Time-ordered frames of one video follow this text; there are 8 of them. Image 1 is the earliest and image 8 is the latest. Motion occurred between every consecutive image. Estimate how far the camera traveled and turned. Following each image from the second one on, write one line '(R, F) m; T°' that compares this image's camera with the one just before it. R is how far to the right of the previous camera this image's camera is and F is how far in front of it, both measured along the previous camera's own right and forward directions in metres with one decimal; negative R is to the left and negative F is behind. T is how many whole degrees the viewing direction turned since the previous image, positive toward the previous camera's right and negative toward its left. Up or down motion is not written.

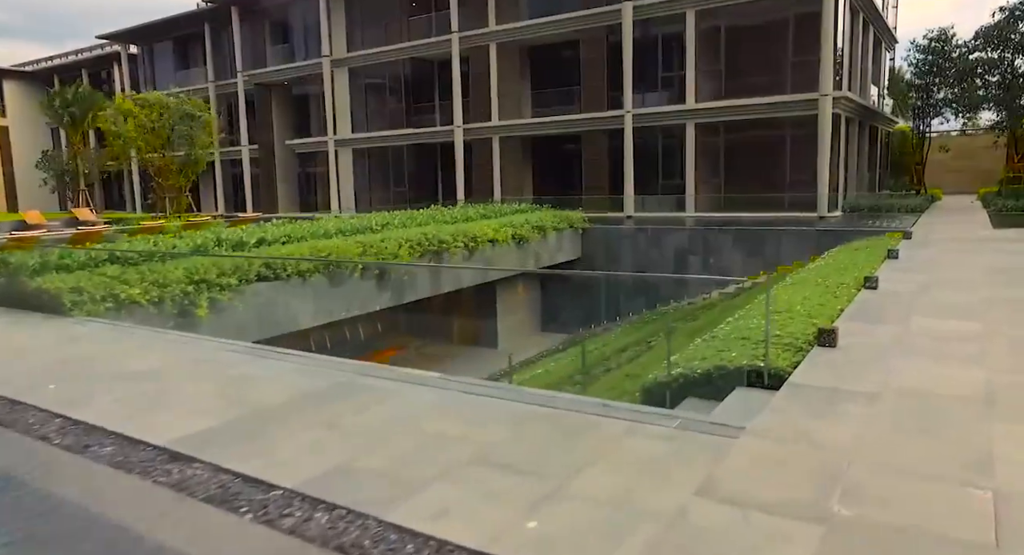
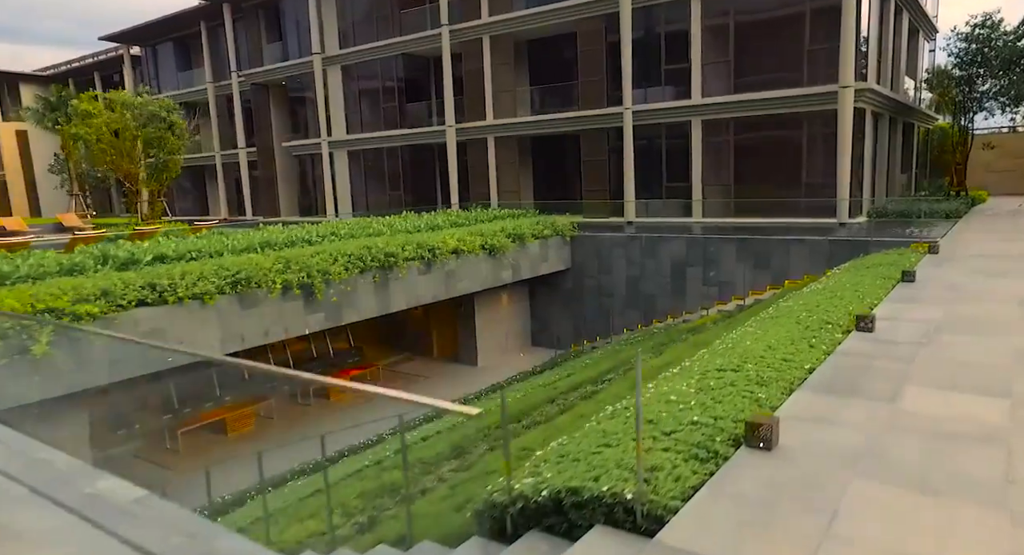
(+1.5, +2.1) m; -3°
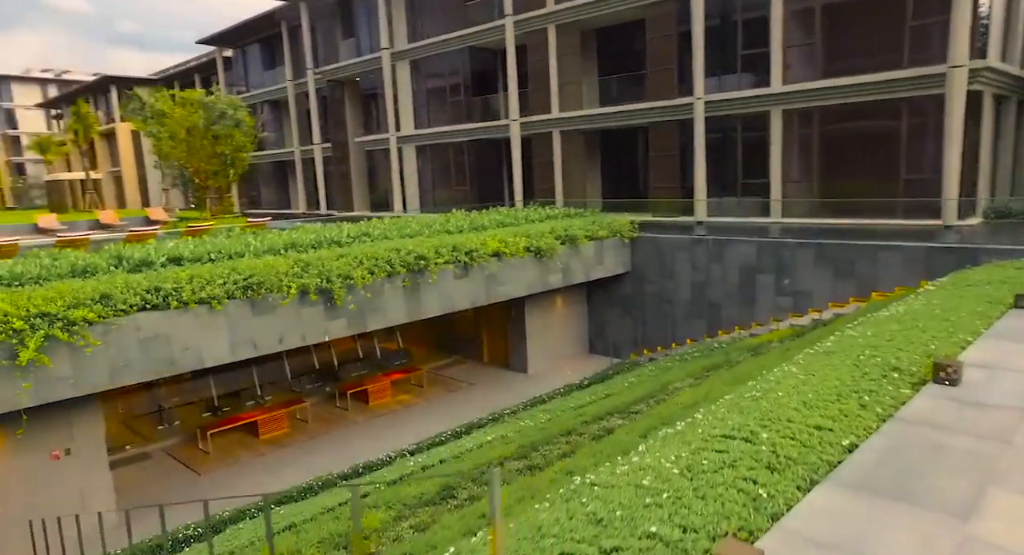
(+0.9, +1.2) m; -7°
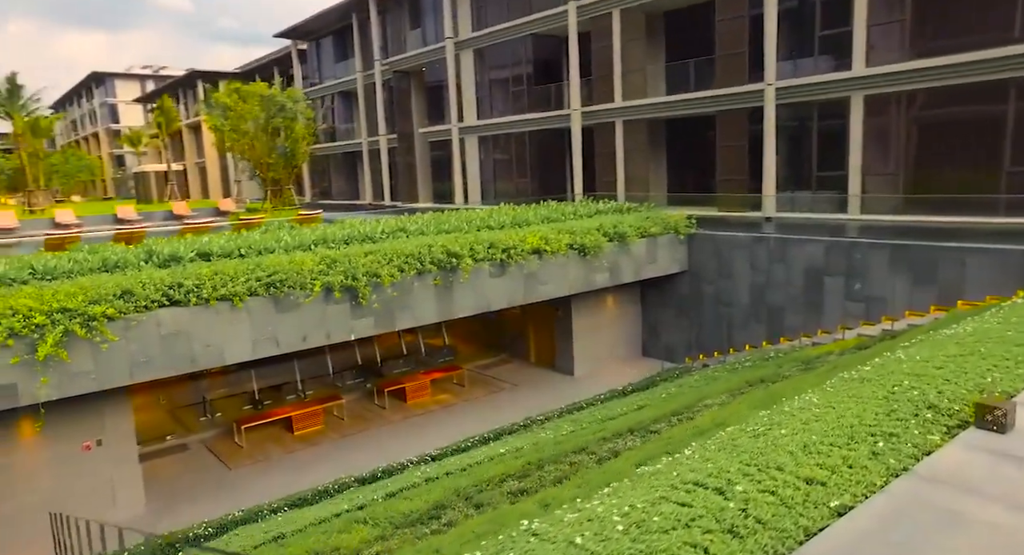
(+0.8, +0.6) m; -6°
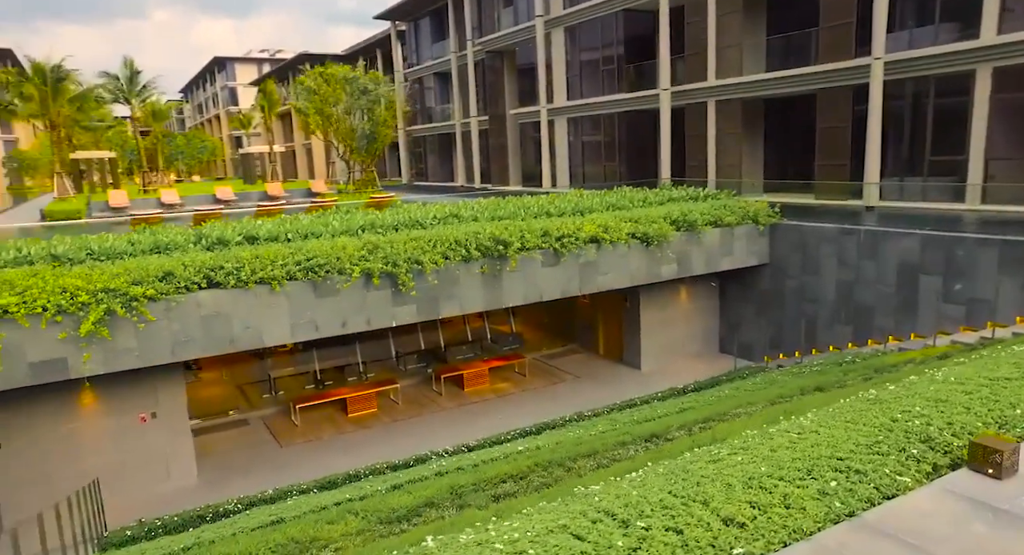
(+1.0, +0.5) m; -9°
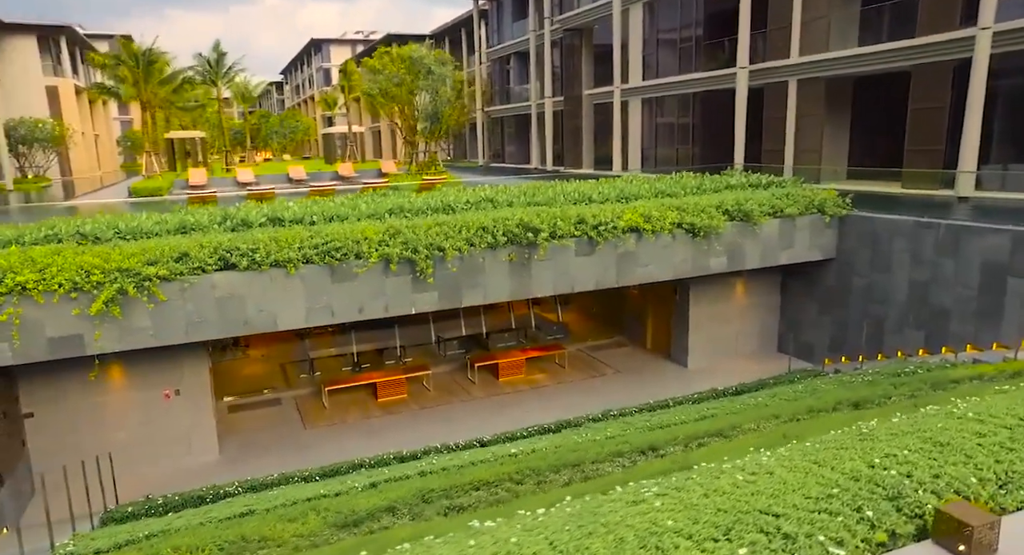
(+1.0, +0.6) m; -7°
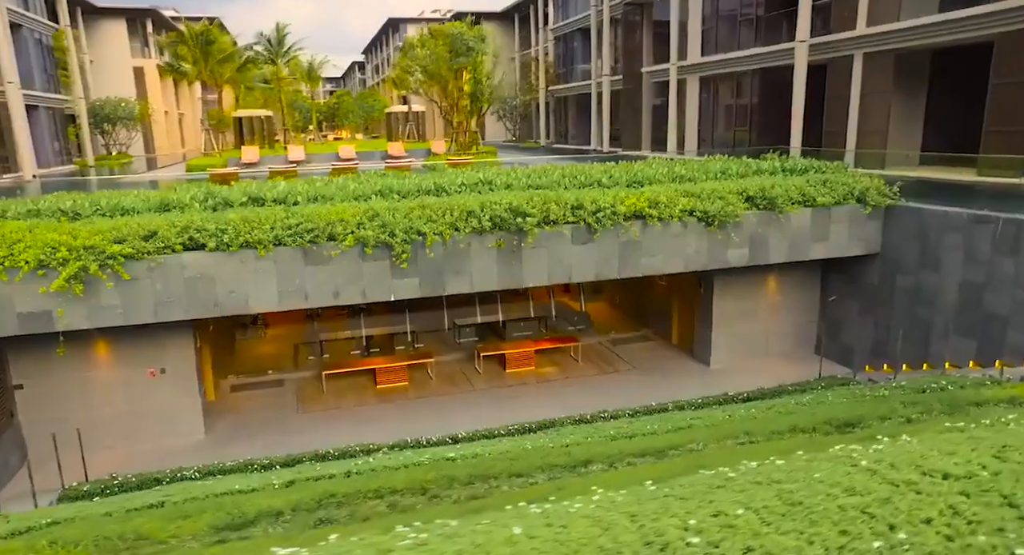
(+1.4, +0.8) m; -7°
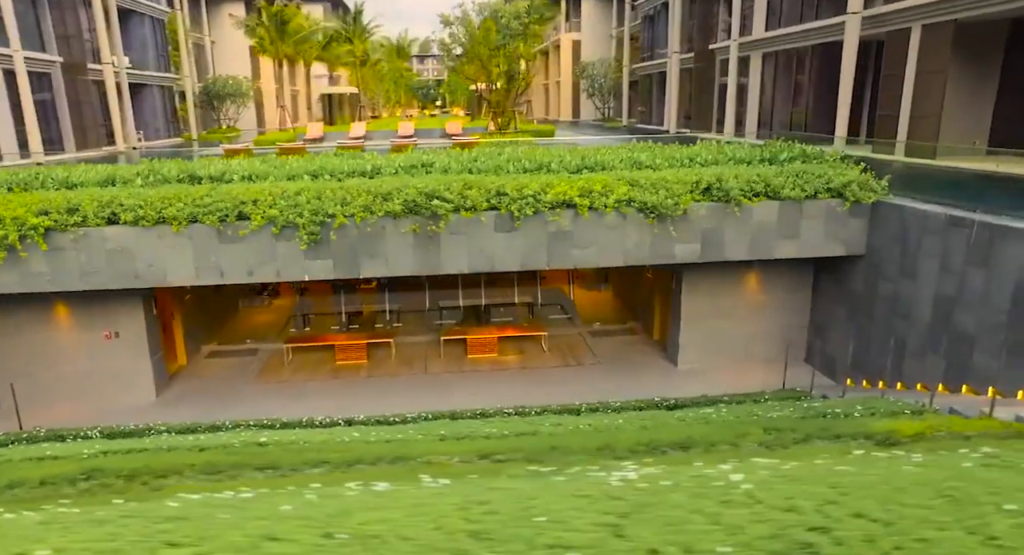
(+3.1, +0.7) m; -10°
